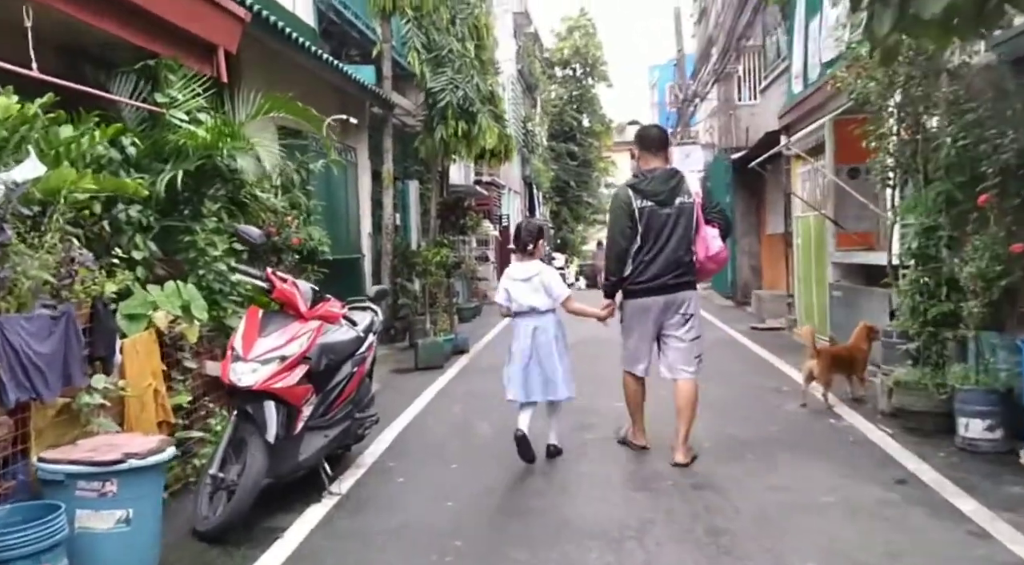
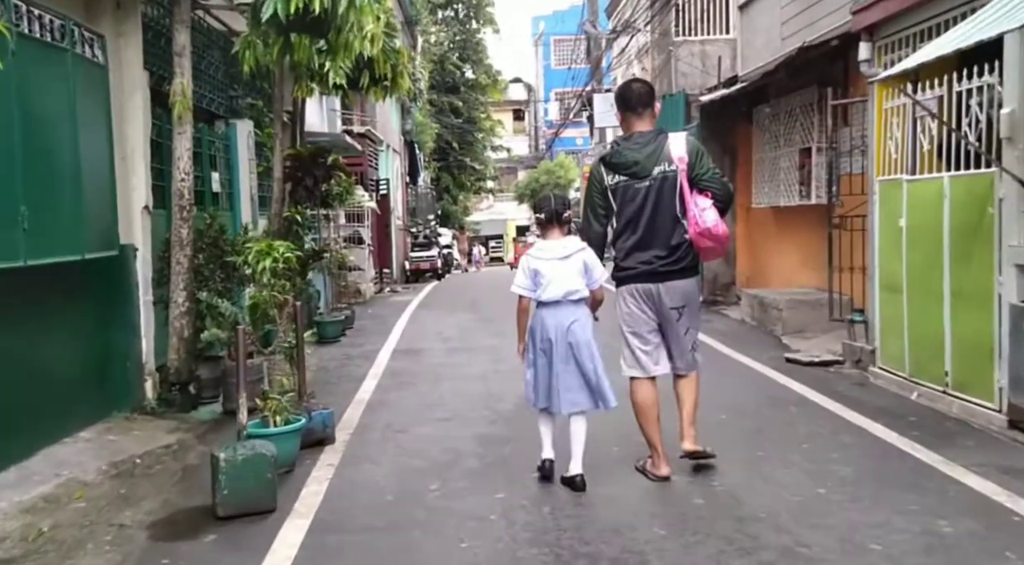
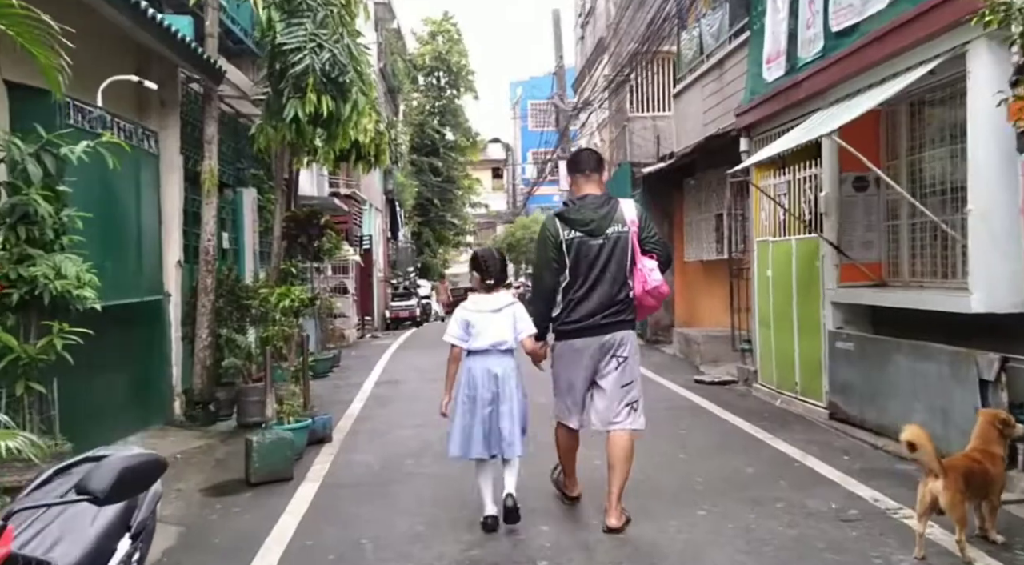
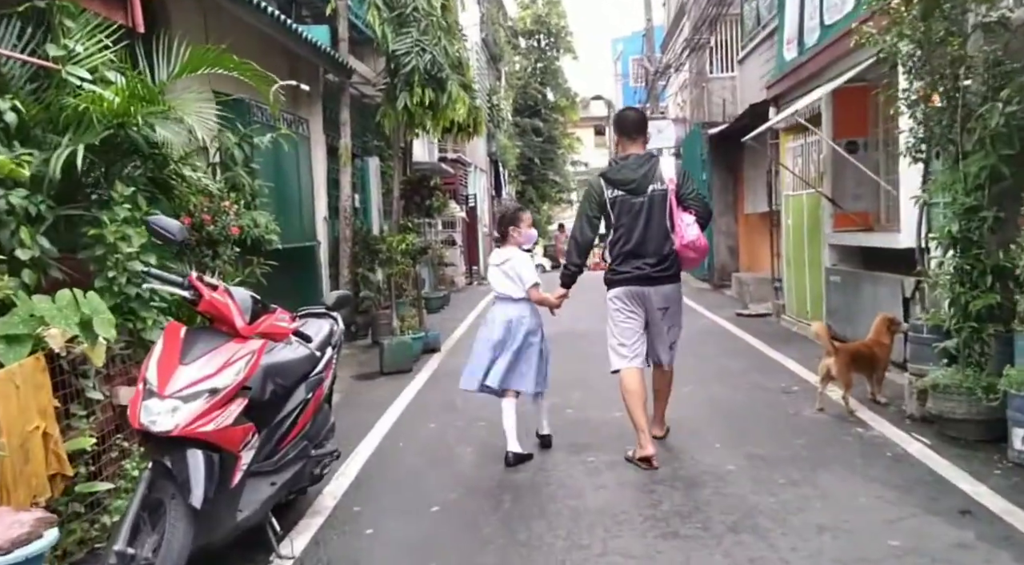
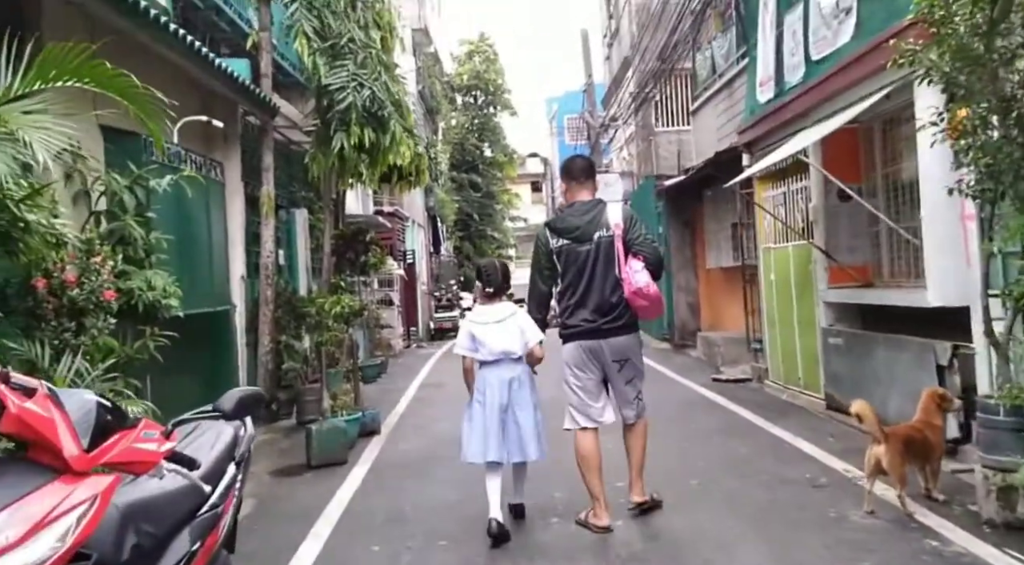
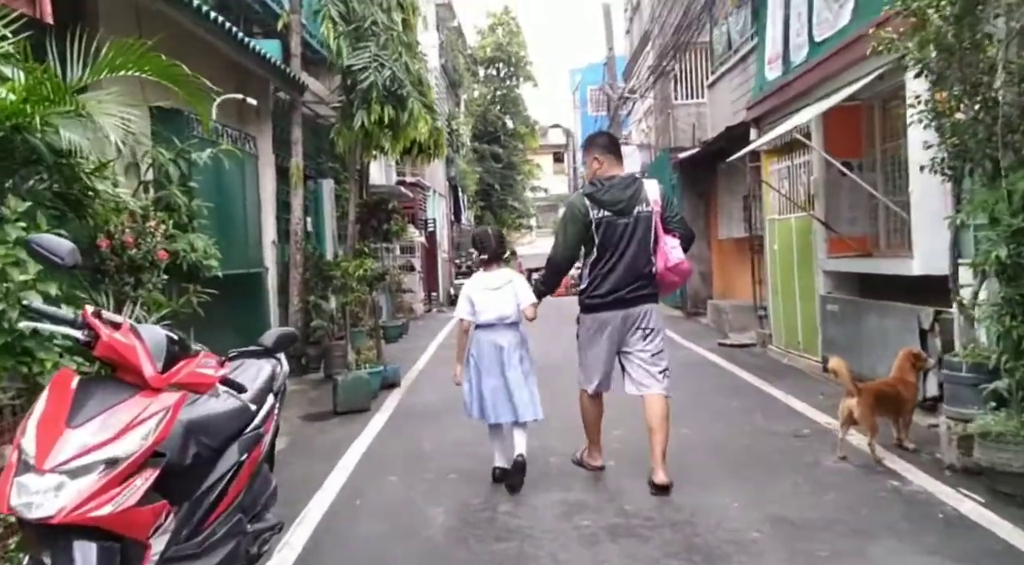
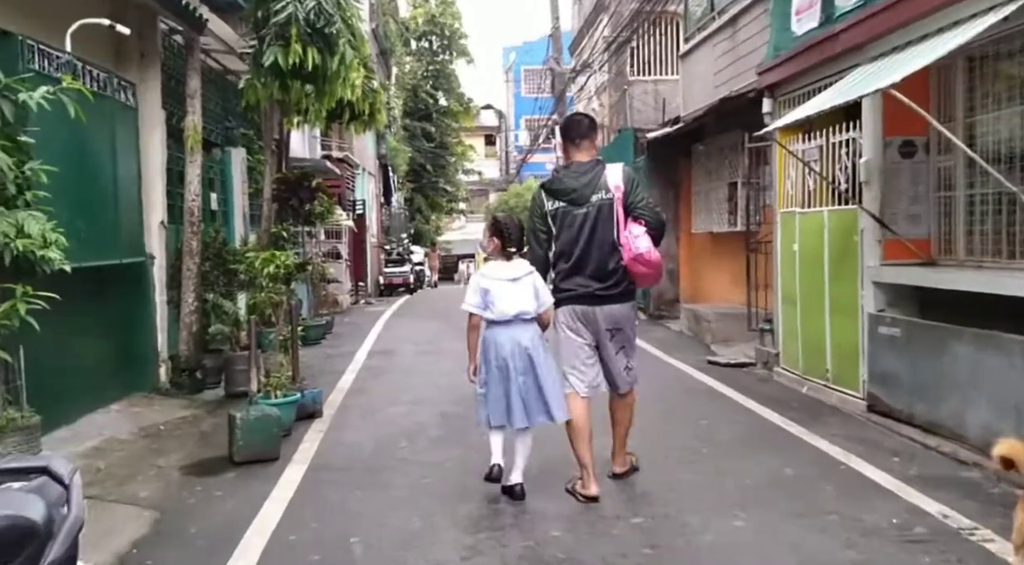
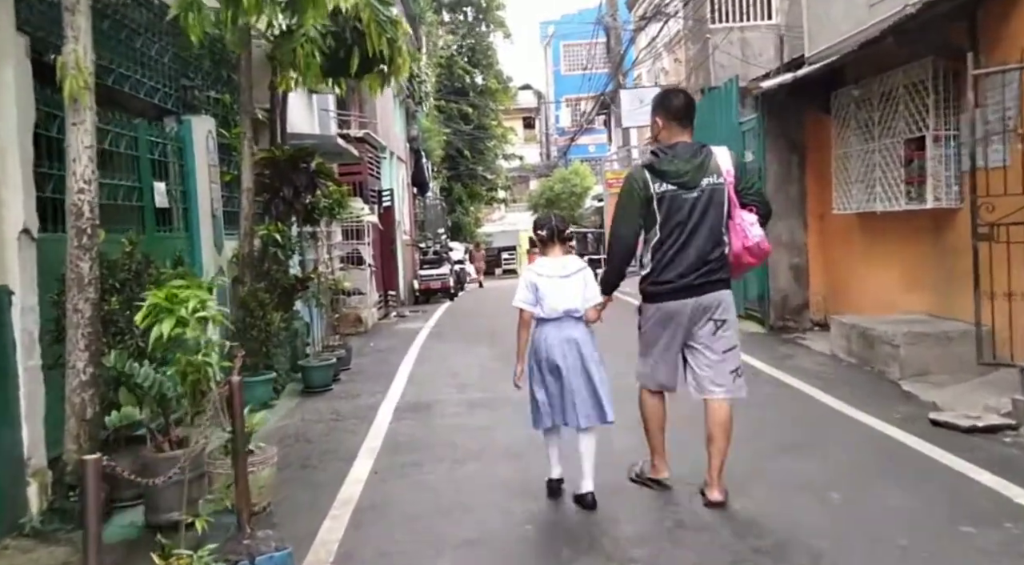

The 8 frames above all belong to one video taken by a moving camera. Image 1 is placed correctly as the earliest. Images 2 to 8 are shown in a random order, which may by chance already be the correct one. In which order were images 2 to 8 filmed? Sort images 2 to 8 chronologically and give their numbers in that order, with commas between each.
4, 6, 5, 3, 7, 2, 8
